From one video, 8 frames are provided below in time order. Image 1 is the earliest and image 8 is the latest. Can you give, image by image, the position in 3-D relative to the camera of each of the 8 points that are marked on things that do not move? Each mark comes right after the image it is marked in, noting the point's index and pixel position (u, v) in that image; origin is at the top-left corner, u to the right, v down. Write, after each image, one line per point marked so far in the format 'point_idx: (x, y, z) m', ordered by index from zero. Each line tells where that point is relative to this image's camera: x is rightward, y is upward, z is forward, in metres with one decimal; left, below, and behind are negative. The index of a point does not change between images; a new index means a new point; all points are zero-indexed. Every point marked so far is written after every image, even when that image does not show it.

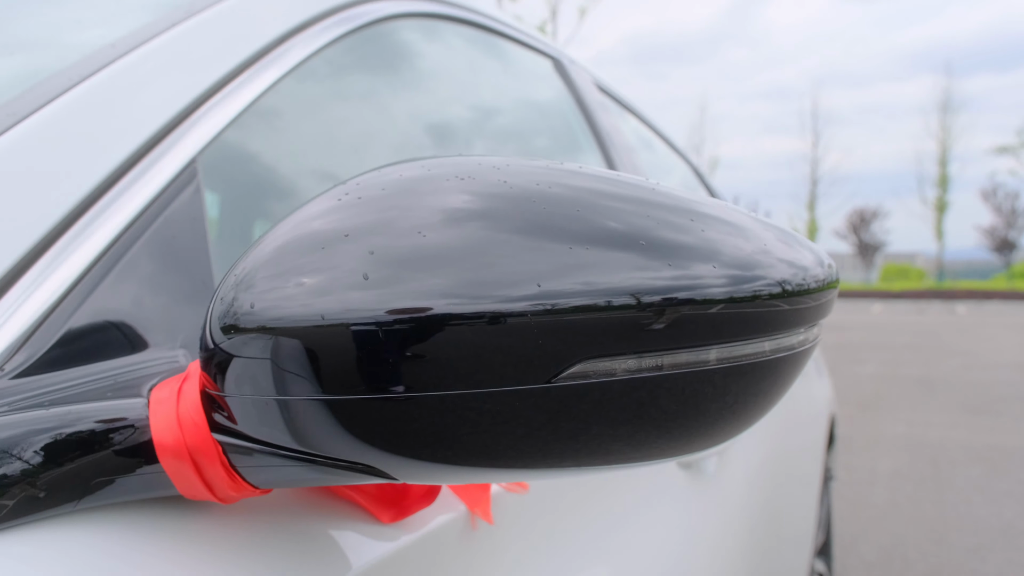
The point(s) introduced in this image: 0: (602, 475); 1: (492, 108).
0: (+0.1, -0.1, +0.7) m
1: (0.0, +0.3, +1.3) m
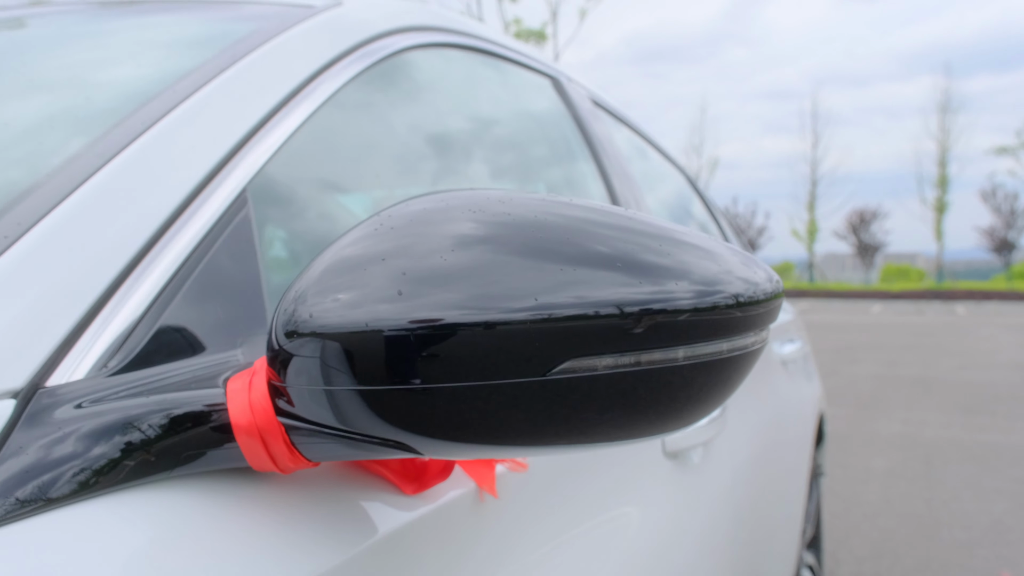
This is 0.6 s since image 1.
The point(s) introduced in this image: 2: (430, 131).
0: (+0.1, -0.1, +0.8) m
1: (0.0, +0.3, +1.4) m
2: (-0.1, +0.2, +1.1) m
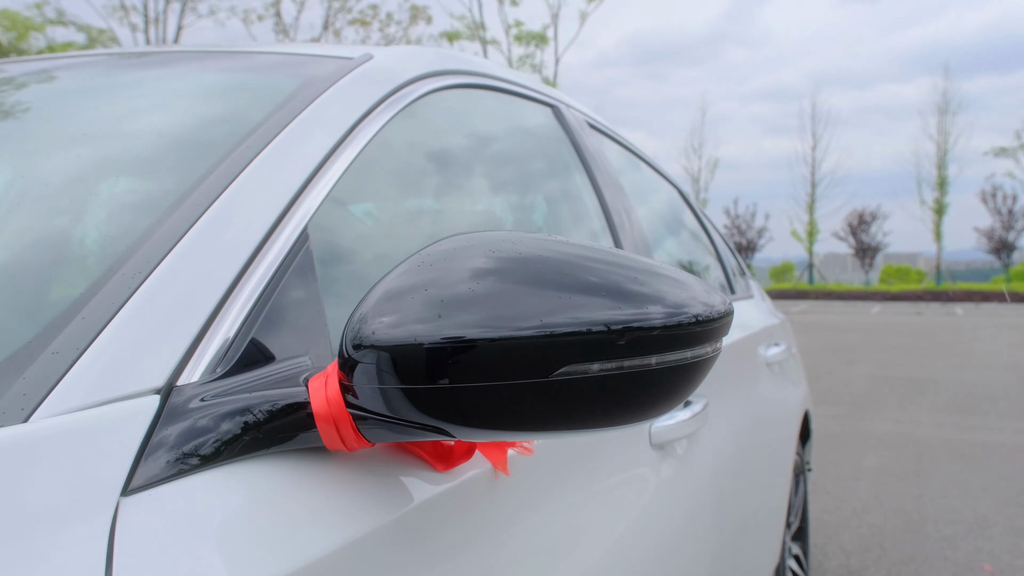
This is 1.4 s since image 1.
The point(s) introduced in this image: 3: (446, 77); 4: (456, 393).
0: (+0.1, -0.2, +0.9) m
1: (0.0, +0.2, +1.5) m
2: (-0.1, +0.2, +1.2) m
3: (-0.1, +0.3, +1.3) m
4: (0.0, -0.1, +0.6) m
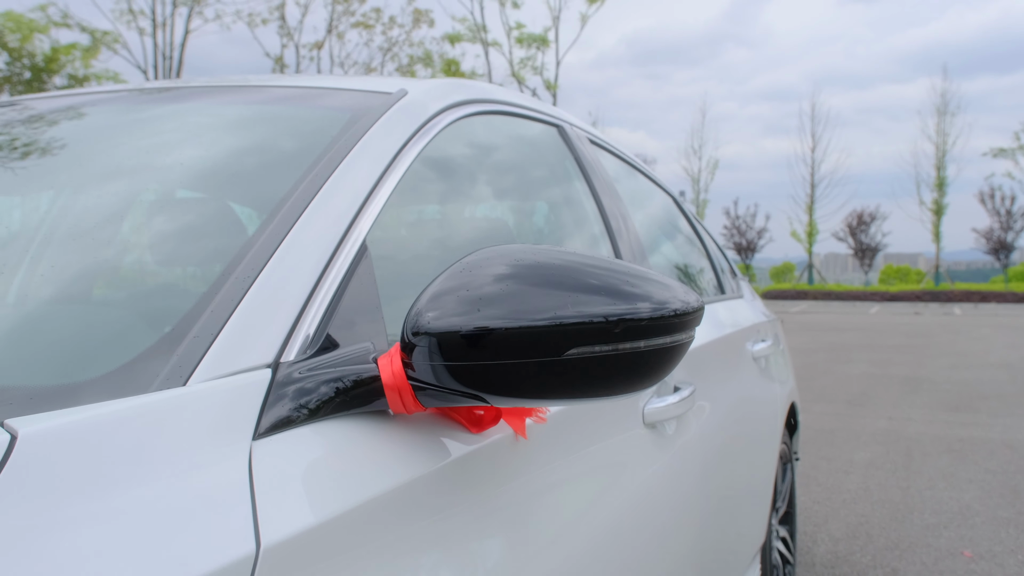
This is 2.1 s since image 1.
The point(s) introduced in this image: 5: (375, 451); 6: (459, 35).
0: (+0.1, -0.2, +1.1) m
1: (0.0, +0.2, +1.7) m
2: (-0.1, +0.2, +1.4) m
3: (-0.1, +0.3, +1.4) m
4: (0.0, -0.1, +0.7) m
5: (-0.1, -0.1, +0.8) m
6: (-1.1, +5.3, +18.6) m
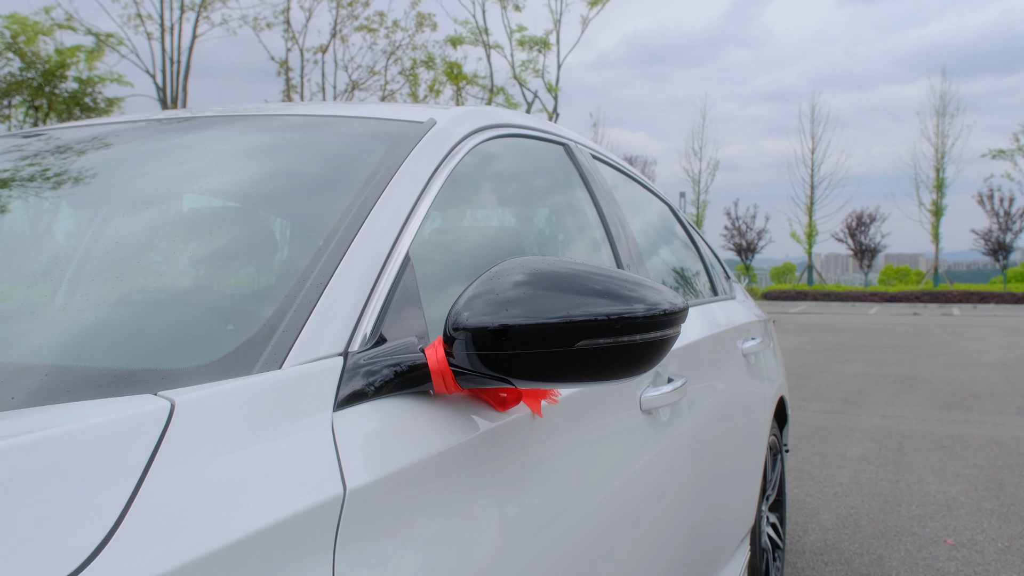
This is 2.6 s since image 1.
0: (+0.1, -0.2, +1.3) m
1: (0.0, +0.2, +1.8) m
2: (-0.1, +0.2, +1.6) m
3: (-0.1, +0.3, +1.6) m
4: (0.0, -0.1, +0.9) m
5: (-0.1, -0.1, +0.9) m
6: (-1.1, +5.3, +18.7) m
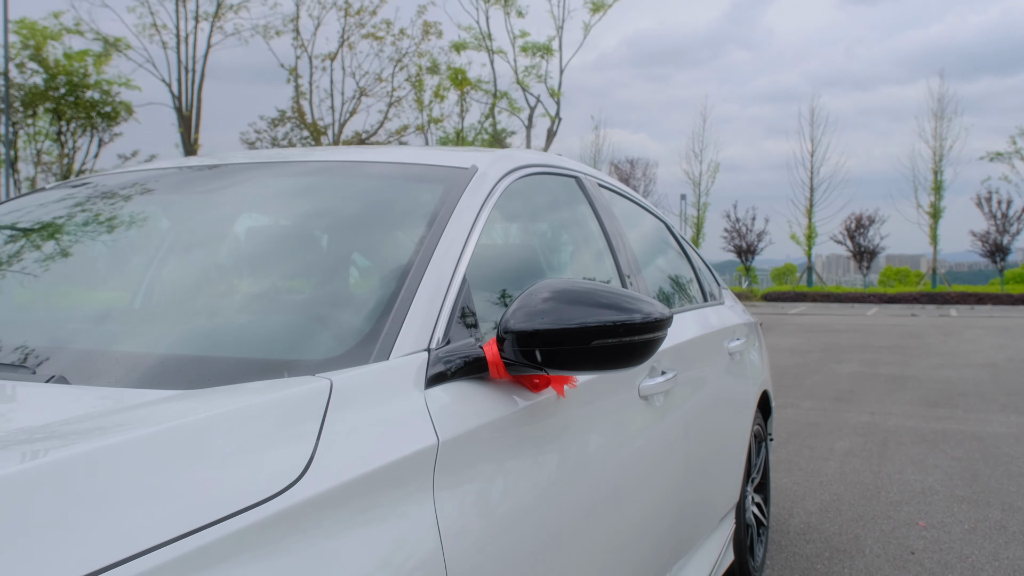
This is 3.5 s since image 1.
0: (+0.2, -0.2, +1.6) m
1: (+0.1, +0.2, +2.2) m
2: (0.0, +0.2, +1.9) m
3: (0.0, +0.3, +2.0) m
4: (0.0, -0.1, +1.2) m
5: (0.0, -0.2, +1.3) m
6: (-1.0, +5.3, +19.1) m
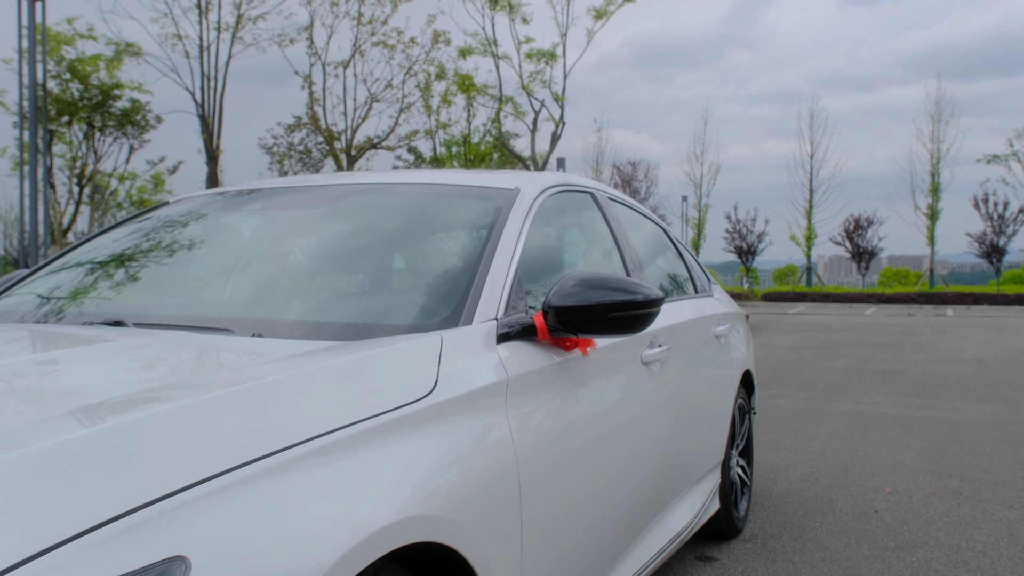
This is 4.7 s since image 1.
0: (+0.3, -0.2, +2.1) m
1: (+0.1, +0.2, +2.7) m
2: (+0.1, +0.2, +2.5) m
3: (+0.1, +0.3, +2.5) m
4: (+0.1, -0.1, +1.8) m
5: (0.0, -0.1, +1.8) m
6: (-0.9, +5.3, +19.6) m
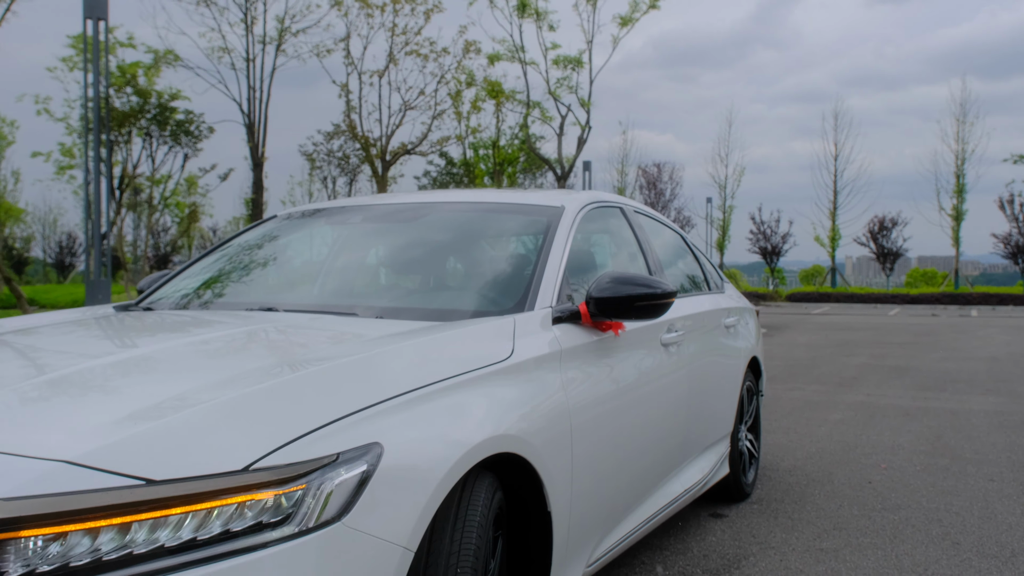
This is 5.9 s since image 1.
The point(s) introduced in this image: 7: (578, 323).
0: (+0.4, -0.2, +2.7) m
1: (+0.3, +0.2, +3.3) m
2: (+0.2, +0.2, +3.0) m
3: (+0.2, +0.3, +3.1) m
4: (+0.3, -0.1, +2.3) m
5: (+0.2, -0.1, +2.4) m
6: (-0.2, +5.3, +20.2) m
7: (+0.2, -0.1, +2.4) m
